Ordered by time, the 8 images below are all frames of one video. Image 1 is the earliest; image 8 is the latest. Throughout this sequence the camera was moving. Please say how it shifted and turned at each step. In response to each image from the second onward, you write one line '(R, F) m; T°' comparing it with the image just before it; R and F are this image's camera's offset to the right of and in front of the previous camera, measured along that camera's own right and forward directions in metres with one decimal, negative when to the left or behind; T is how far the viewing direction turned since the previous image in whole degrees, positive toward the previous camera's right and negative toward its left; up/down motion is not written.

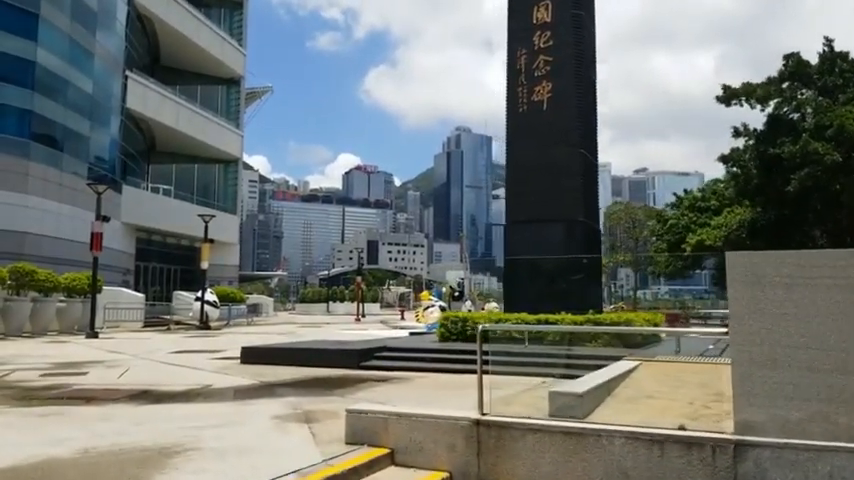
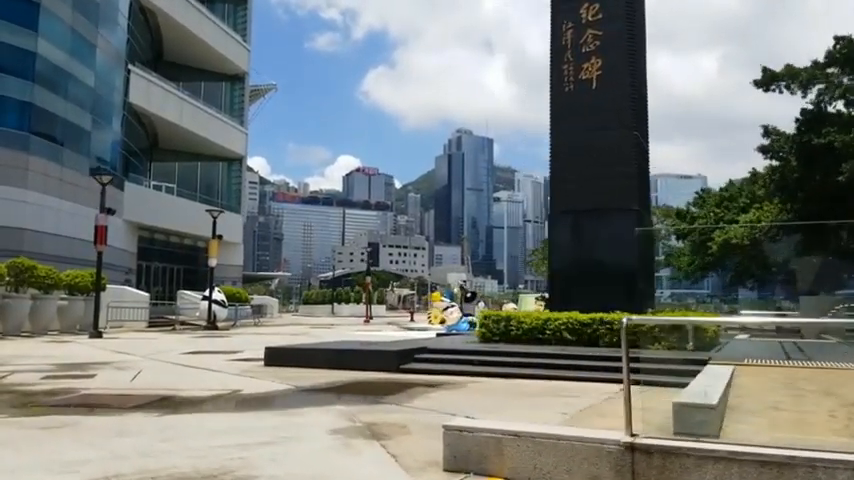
(-0.8, +1.2) m; 0°
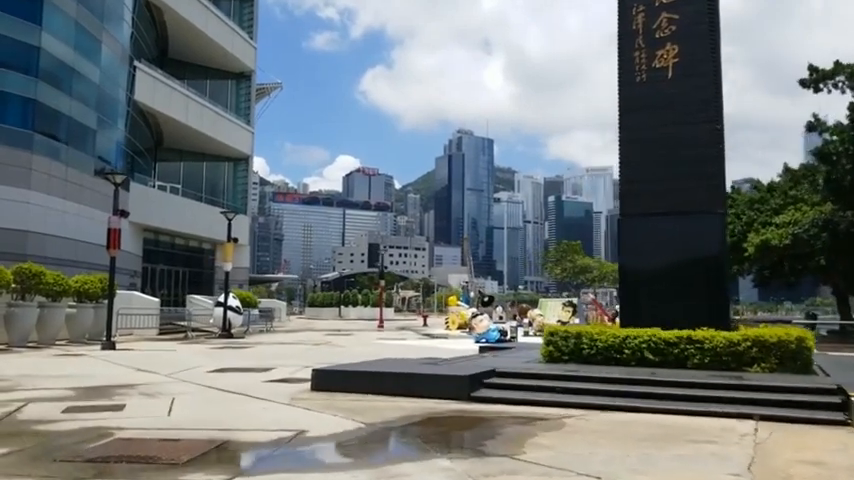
(-1.1, +1.3) m; 0°
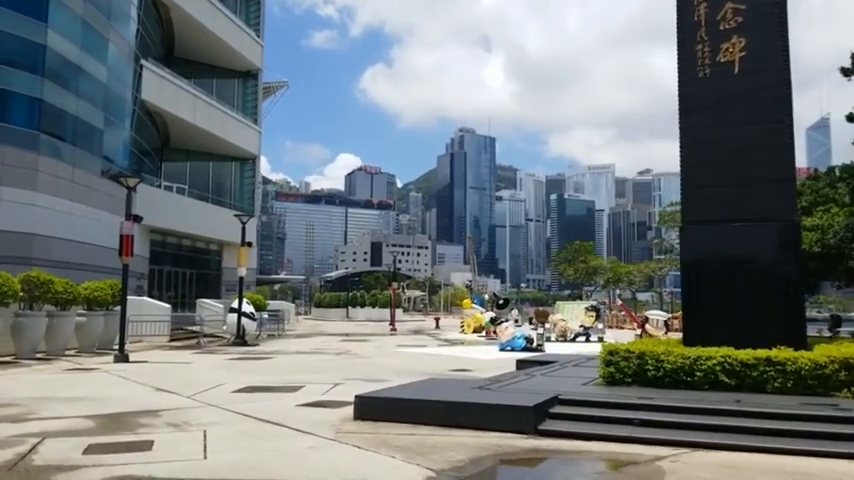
(-0.8, +0.9) m; 0°
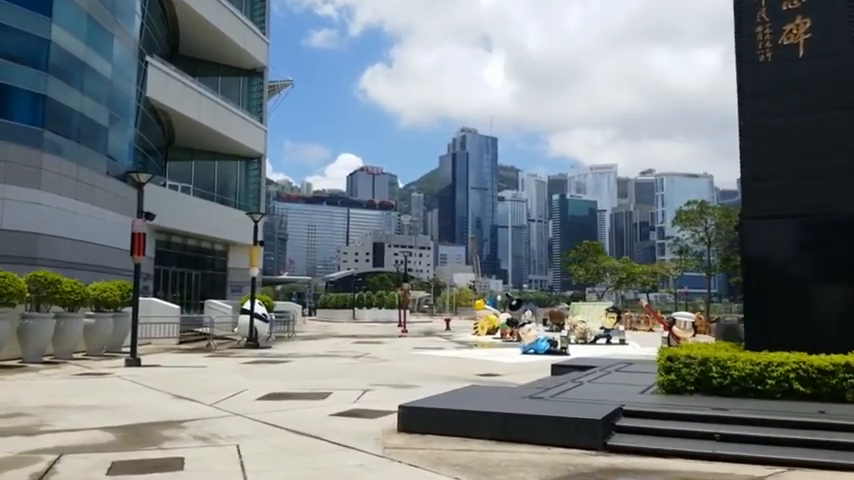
(-0.6, +0.8) m; 0°
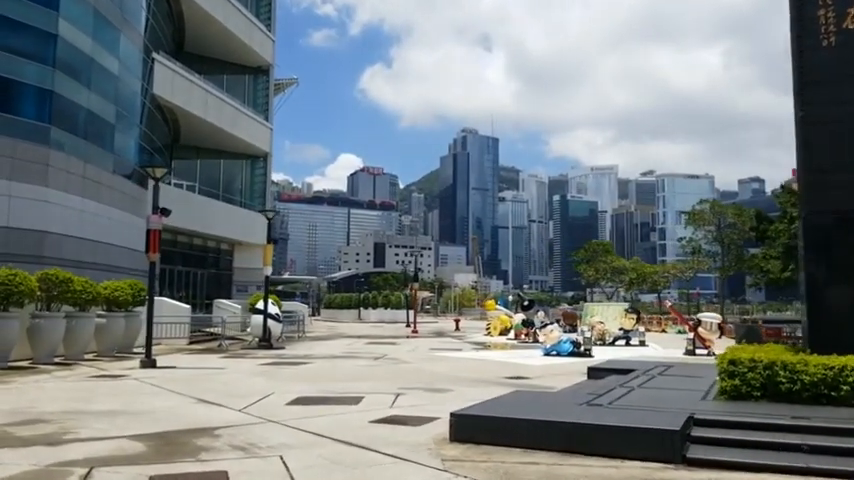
(-0.7, +0.6) m; 0°
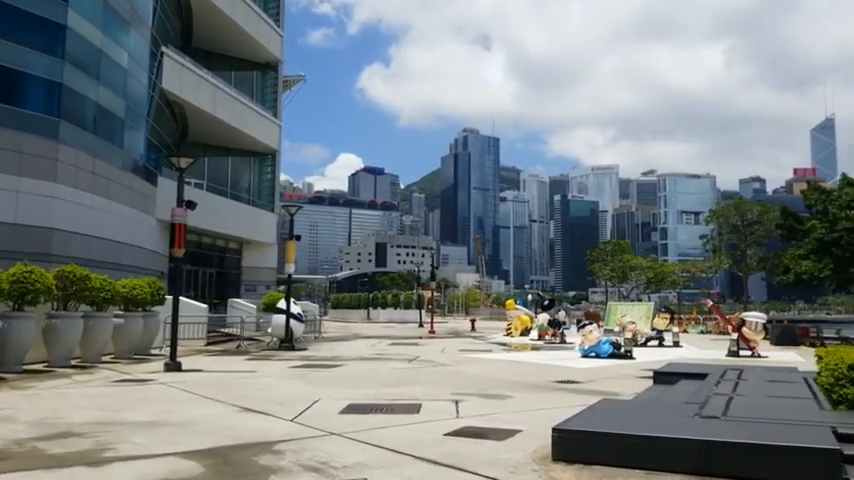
(-1.0, +1.0) m; 0°
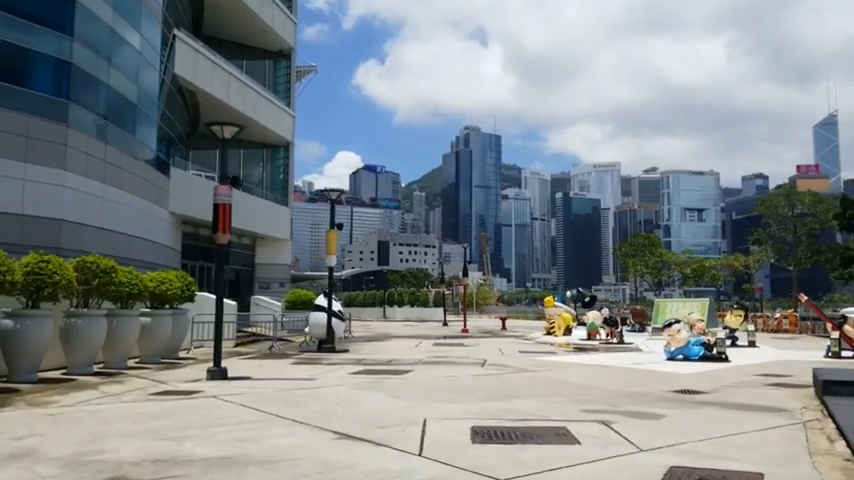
(-1.8, +2.3) m; 0°
